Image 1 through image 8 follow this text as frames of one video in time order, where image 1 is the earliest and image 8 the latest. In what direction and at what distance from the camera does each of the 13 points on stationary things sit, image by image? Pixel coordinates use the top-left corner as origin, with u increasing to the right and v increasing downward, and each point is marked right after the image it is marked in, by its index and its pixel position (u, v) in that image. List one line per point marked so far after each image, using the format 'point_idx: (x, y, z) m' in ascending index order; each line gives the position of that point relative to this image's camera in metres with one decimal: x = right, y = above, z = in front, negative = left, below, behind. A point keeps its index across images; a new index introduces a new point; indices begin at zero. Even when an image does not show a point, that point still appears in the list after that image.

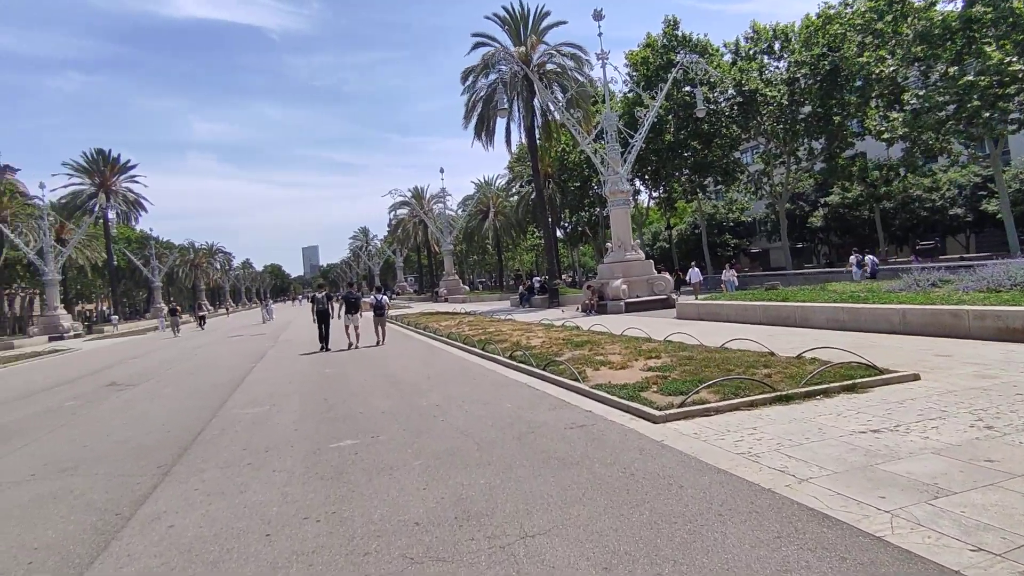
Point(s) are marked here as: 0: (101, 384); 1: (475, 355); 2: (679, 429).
0: (-10.9, -2.6, +16.1) m
1: (-0.9, -1.7, +15.5) m
2: (+1.9, -1.6, +7.1) m
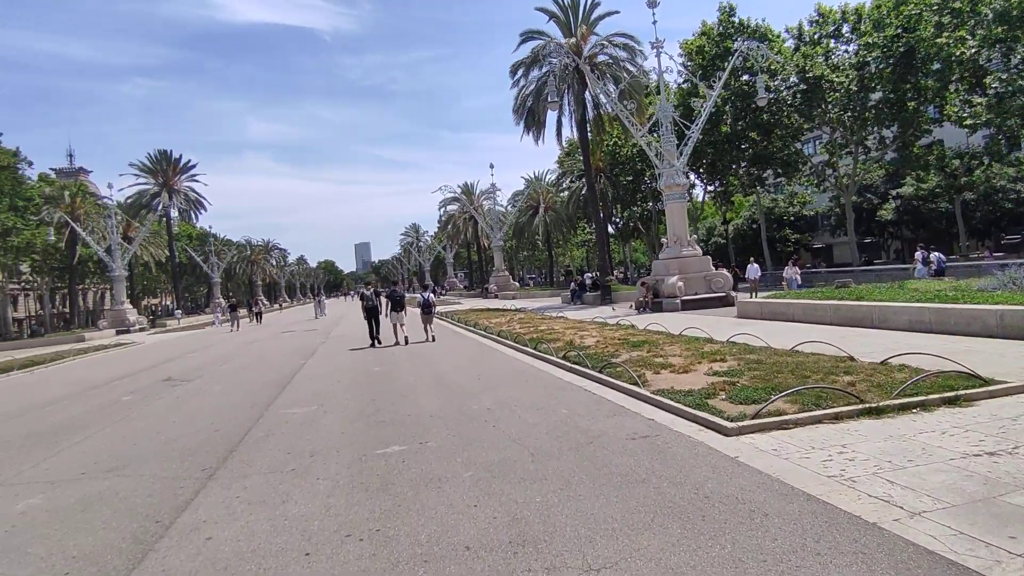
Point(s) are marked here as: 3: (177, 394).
0: (-9.5, -2.5, +16.4) m
1: (+0.4, -1.7, +15.0) m
2: (+2.5, -1.6, +6.3) m
3: (-7.5, -2.4, +13.6) m
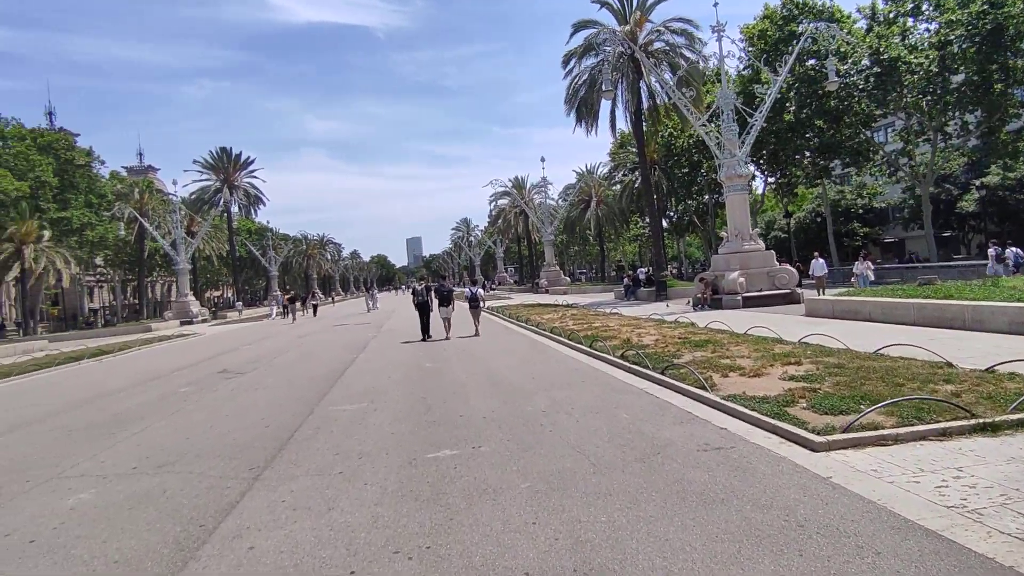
0: (-8.1, -2.3, +16.6) m
1: (+1.7, -1.6, +14.4) m
2: (+3.1, -1.6, +5.6) m
3: (-6.3, -2.2, +13.6) m
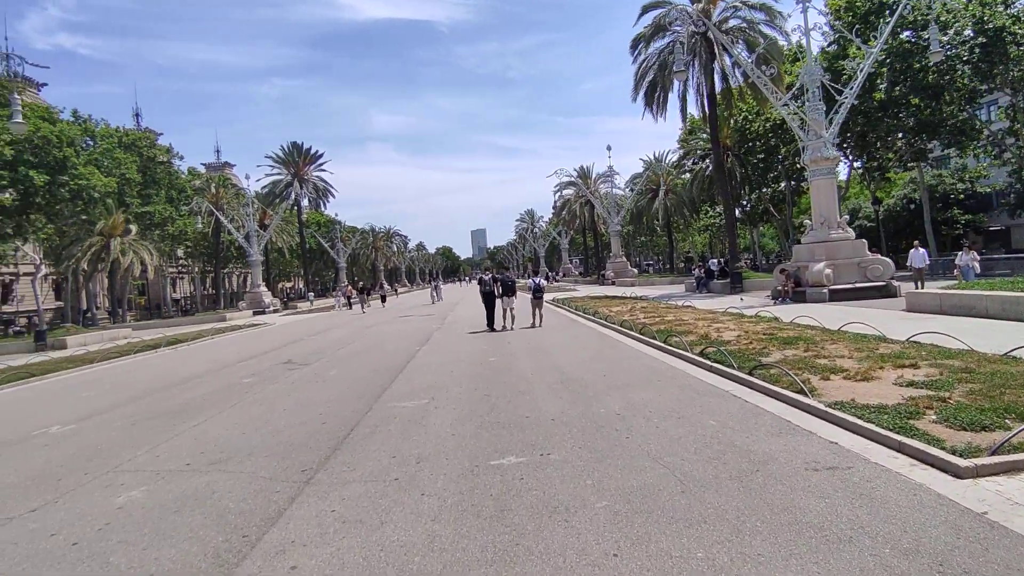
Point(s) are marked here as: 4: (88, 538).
0: (-6.3, -2.0, +16.6) m
1: (+3.2, -1.4, +13.4) m
2: (+3.7, -1.5, +4.5) m
3: (-4.8, -2.0, +13.5) m
4: (-3.7, -2.2, +5.3) m
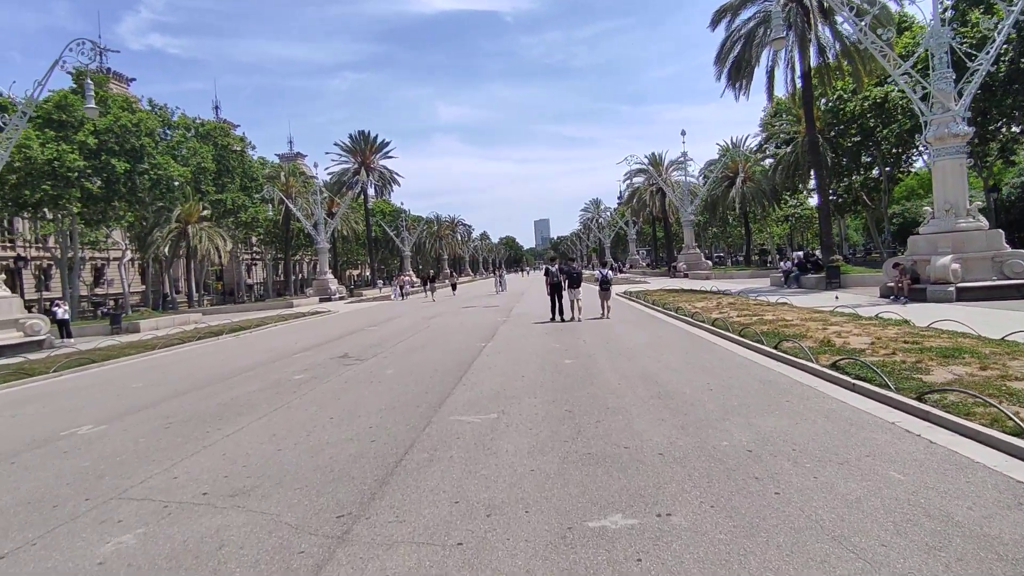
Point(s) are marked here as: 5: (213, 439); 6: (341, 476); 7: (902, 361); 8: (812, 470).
0: (-4.4, -1.7, +15.4) m
1: (+4.7, -1.3, +11.2) m
2: (+4.3, -1.6, +2.3) m
3: (-3.3, -1.8, +12.1) m
4: (-3.0, -2.1, +3.9) m
5: (-3.8, -2.0, +7.8) m
6: (-1.7, -1.8, +6.0) m
7: (+5.8, -1.1, +9.1) m
8: (+2.6, -1.6, +5.3) m
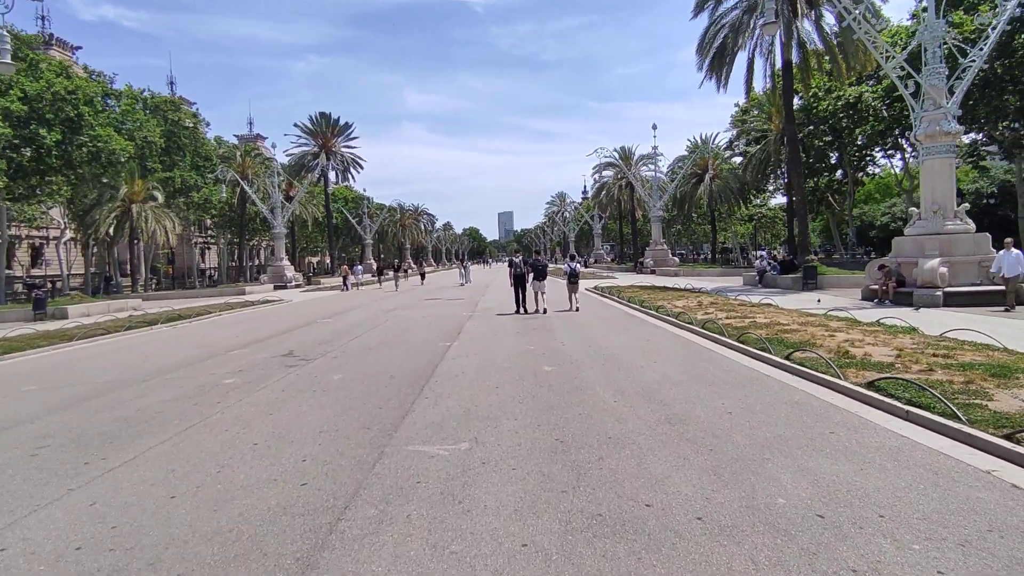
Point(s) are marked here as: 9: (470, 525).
0: (-5.1, -1.5, +13.4) m
1: (+4.2, -1.3, +9.8) m
2: (+4.4, -1.7, +0.9) m
3: (-3.8, -1.6, +10.2) m
4: (-3.0, -2.0, +2.0) m
5: (-4.1, -1.8, +5.9) m
6: (-1.8, -1.8, +4.2) m
7: (+5.5, -1.2, +7.7) m
8: (+2.5, -1.7, +3.7) m
9: (-0.3, -1.7, +4.5) m
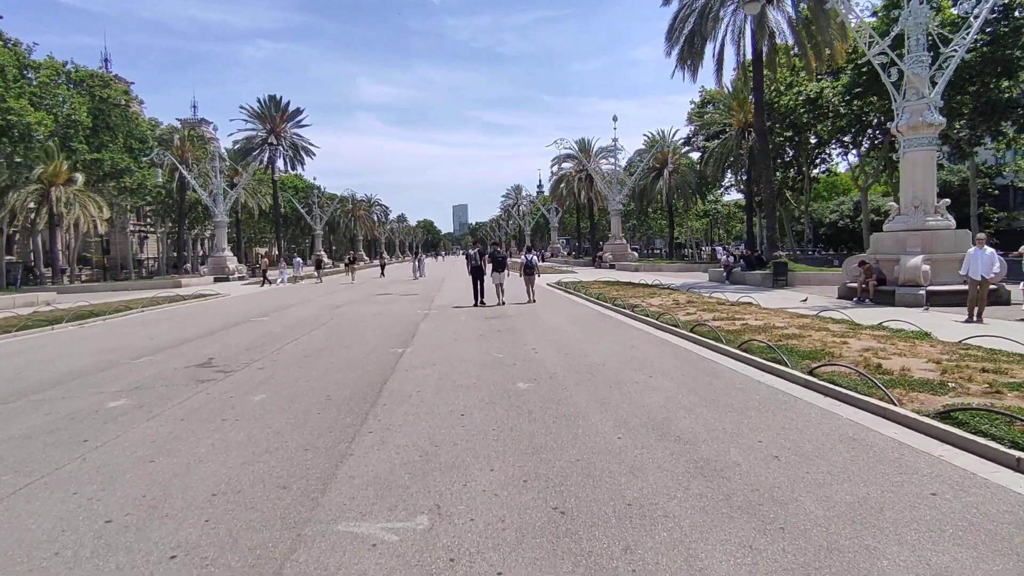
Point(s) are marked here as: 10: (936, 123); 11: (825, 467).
0: (-5.8, -1.4, +11.0) m
1: (+3.8, -1.3, +8.1) m
2: (+4.6, -1.8, -0.7) m
3: (-4.2, -1.6, +7.9) m
4: (-2.8, -2.1, -0.2) m
5: (-4.2, -1.8, +3.6) m
6: (-1.8, -1.8, +2.1) m
7: (+5.2, -1.2, +6.2) m
8: (+2.5, -1.7, +2.0) m
9: (-0.3, -1.8, +2.6) m
10: (+13.4, +5.2, +19.2) m
11: (+2.7, -1.5, +5.2) m
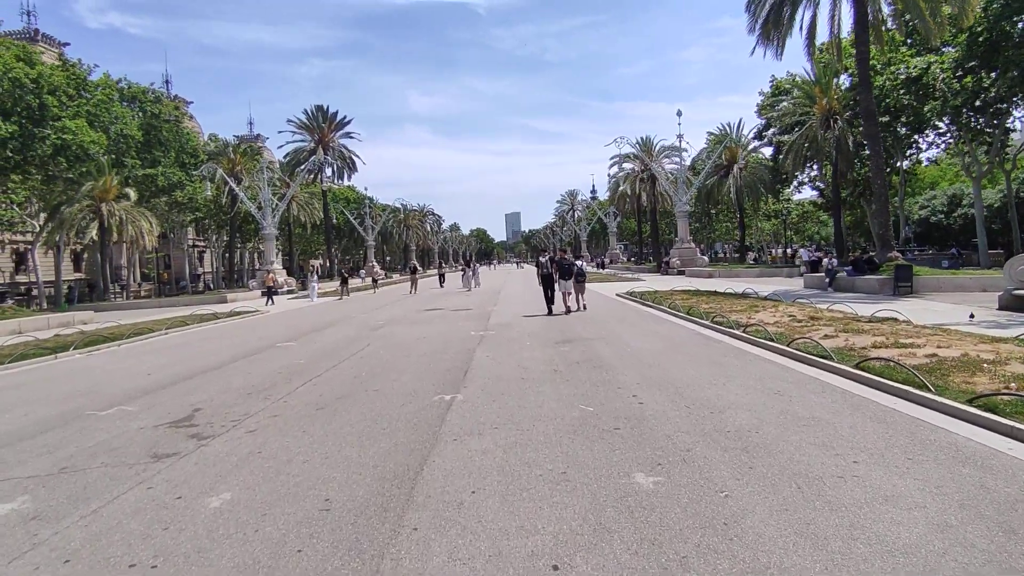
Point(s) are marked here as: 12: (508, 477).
0: (-4.6, -1.8, +8.0) m
1: (+4.7, -1.5, +4.3) m
2: (+4.8, -1.9, -4.6) m
3: (-3.2, -1.9, +4.8) m
4: (-2.6, -2.3, -3.4) m
5: (-3.6, -2.1, +0.5) m
6: (-1.4, -2.1, -1.2) m
7: (+6.0, -1.4, +2.2) m
8: (+2.9, -1.9, -1.8) m
9: (+0.1, -2.0, -0.9) m
10: (+15.2, +5.0, +14.5) m
11: (+3.3, -1.7, +1.5) m
12: (0.0, -1.7, +5.6) m
